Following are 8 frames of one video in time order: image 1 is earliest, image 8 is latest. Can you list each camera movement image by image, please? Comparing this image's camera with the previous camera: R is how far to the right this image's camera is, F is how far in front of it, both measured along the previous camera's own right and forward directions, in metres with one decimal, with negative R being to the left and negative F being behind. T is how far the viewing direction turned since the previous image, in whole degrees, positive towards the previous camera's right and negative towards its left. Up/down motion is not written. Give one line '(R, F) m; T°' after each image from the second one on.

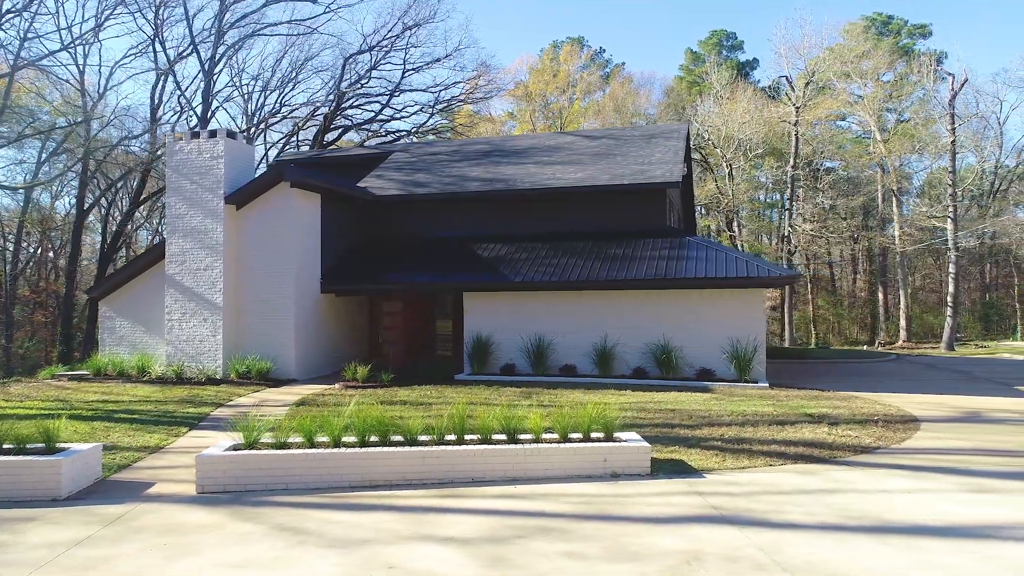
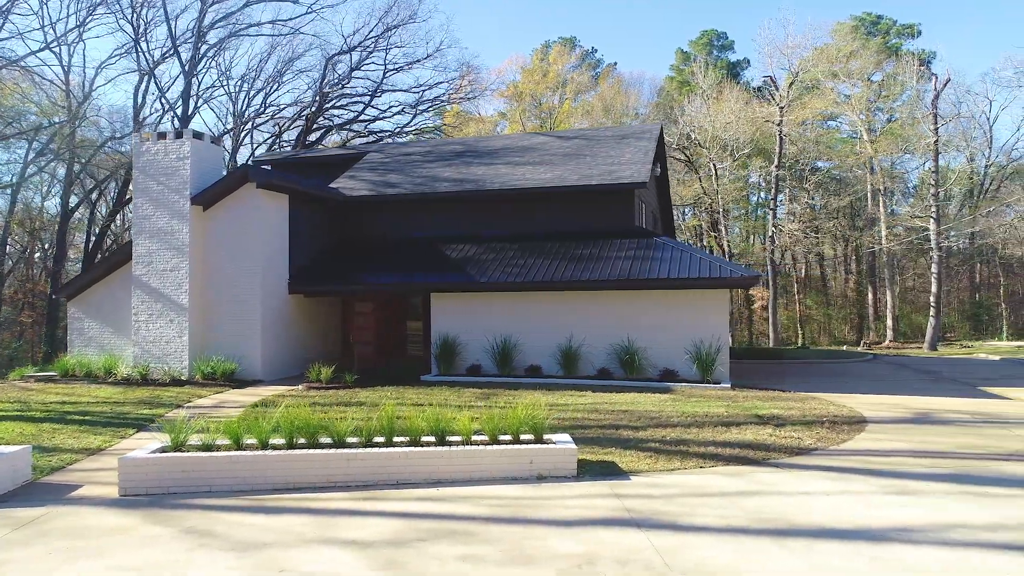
(+0.7, 0.0) m; 0°
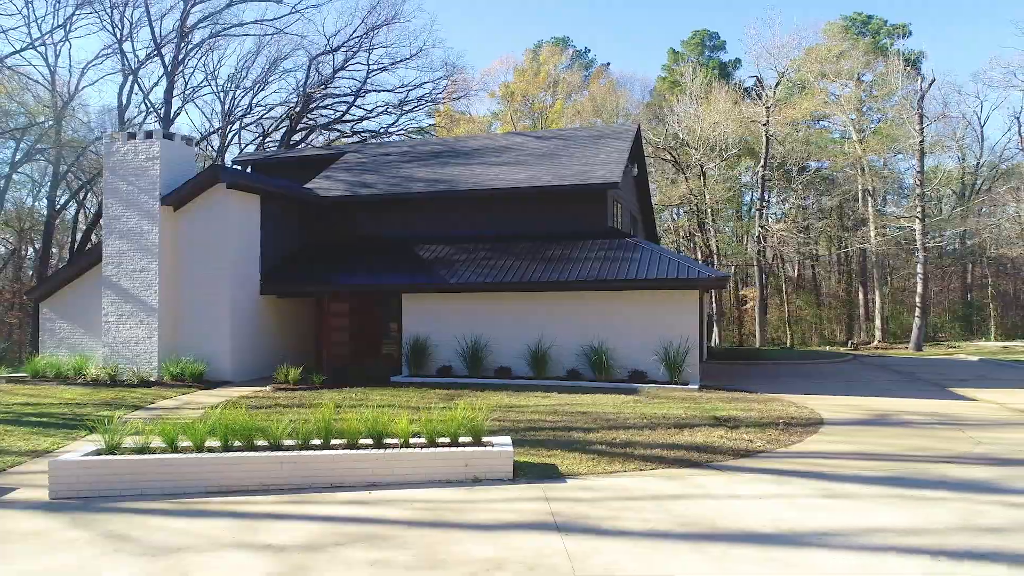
(+0.6, +0.1) m; 0°
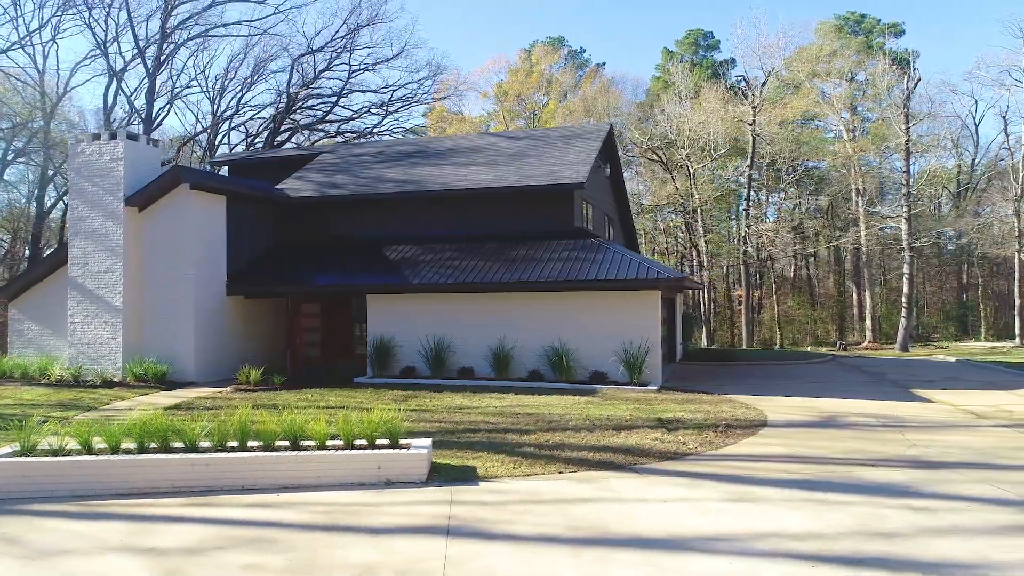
(+0.9, +0.1) m; 0°
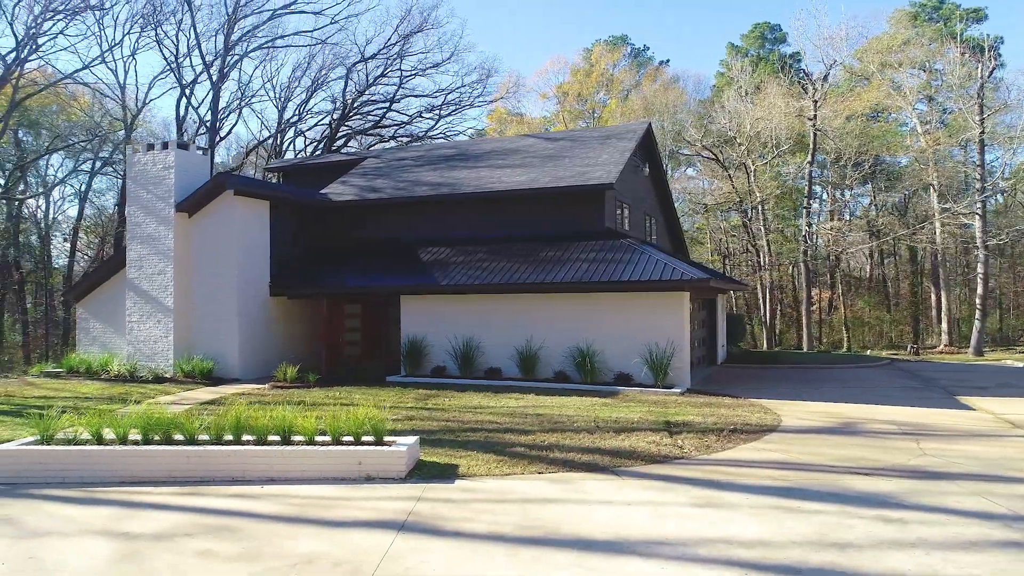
(+1.0, 0.0) m; -6°
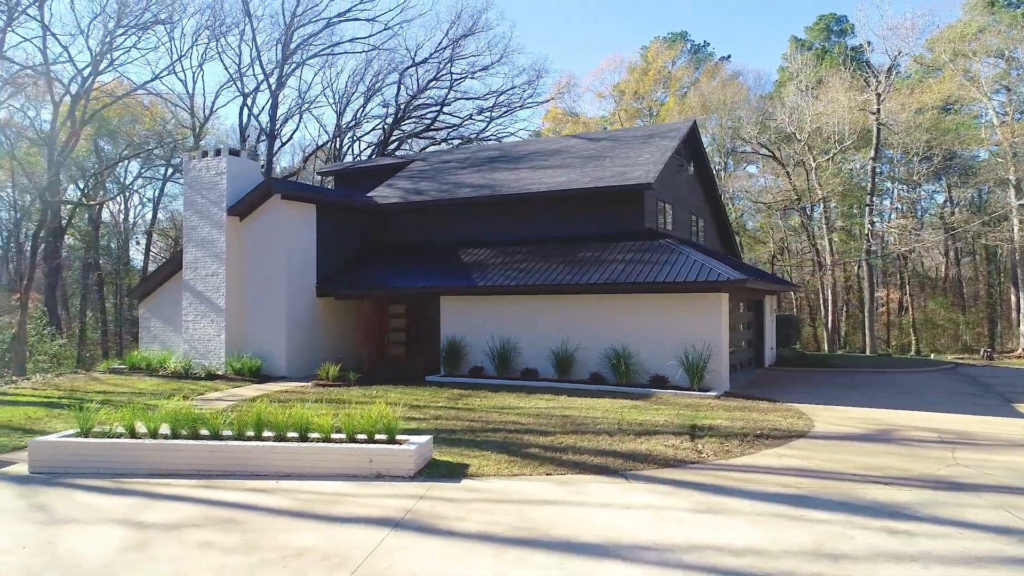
(+0.6, 0.0) m; -5°
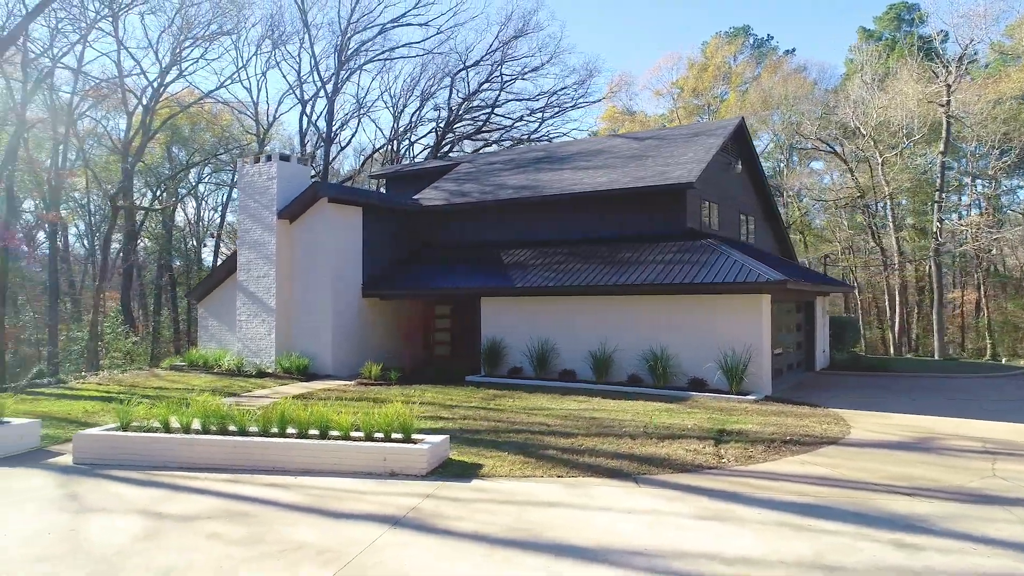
(+0.5, 0.0) m; -5°
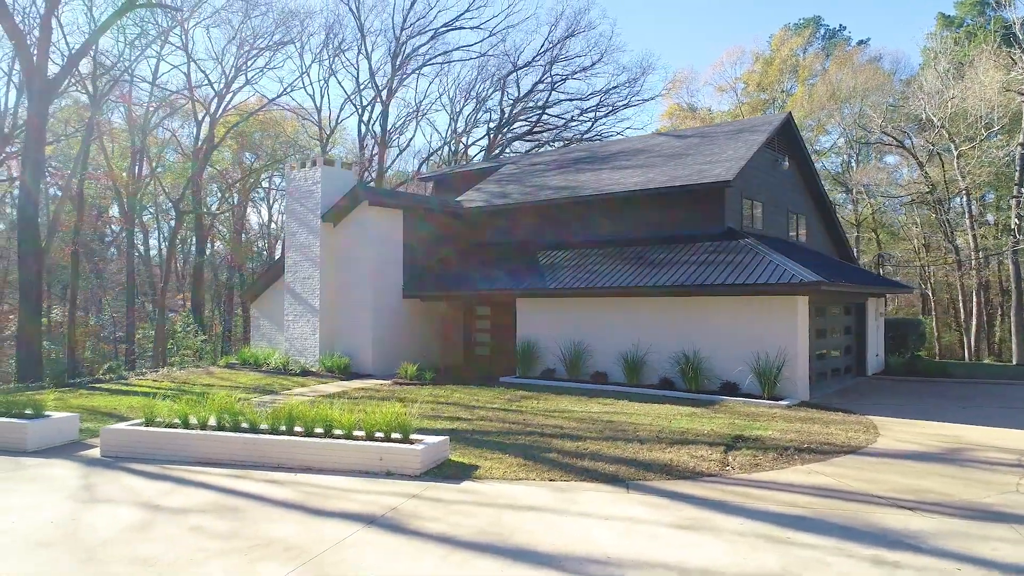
(+0.8, 0.0) m; -6°
